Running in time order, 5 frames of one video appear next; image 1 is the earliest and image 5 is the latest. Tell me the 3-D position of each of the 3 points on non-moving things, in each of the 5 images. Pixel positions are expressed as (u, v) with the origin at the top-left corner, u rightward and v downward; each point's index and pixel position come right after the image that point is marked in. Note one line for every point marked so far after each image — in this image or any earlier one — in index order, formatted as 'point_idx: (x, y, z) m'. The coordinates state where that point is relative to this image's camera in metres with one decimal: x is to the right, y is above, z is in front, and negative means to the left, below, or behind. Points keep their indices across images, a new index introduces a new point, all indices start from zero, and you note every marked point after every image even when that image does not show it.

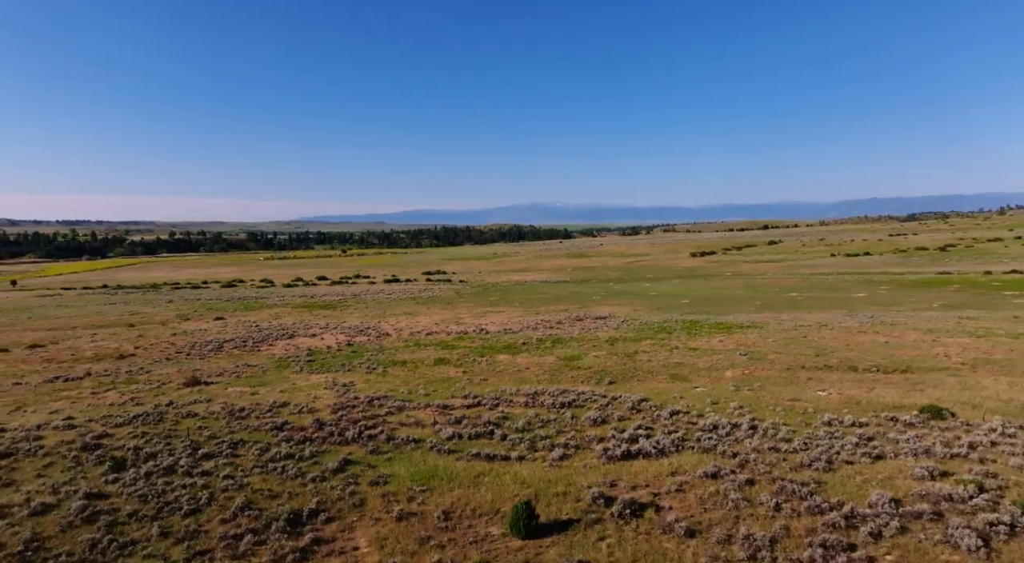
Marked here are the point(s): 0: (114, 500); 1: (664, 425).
0: (-9.3, -5.0, +15.7) m
1: (+4.3, -4.0, +18.7) m
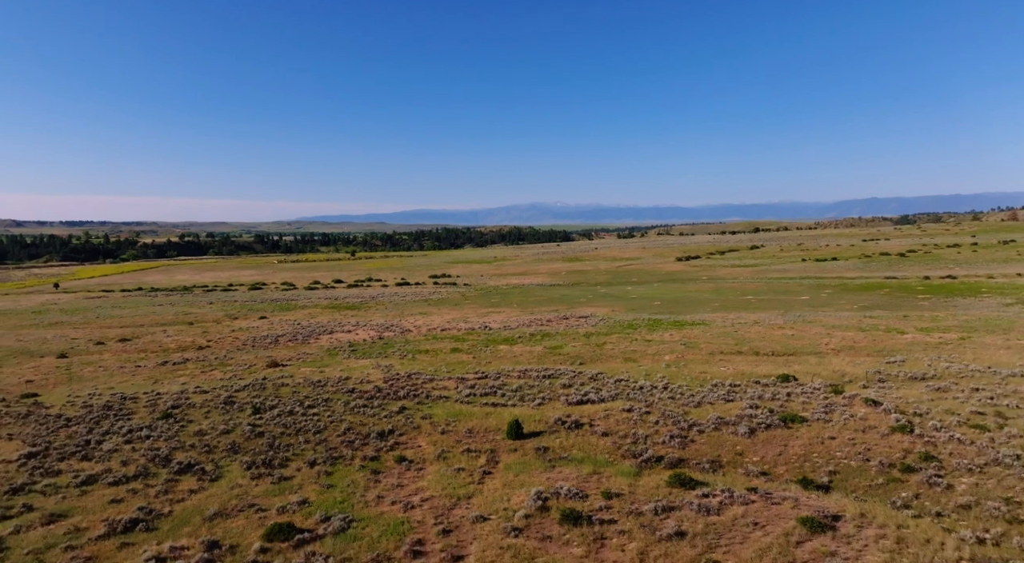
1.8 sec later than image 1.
0: (-9.4, -5.5, +25.7) m
1: (+4.1, -4.5, +28.7) m
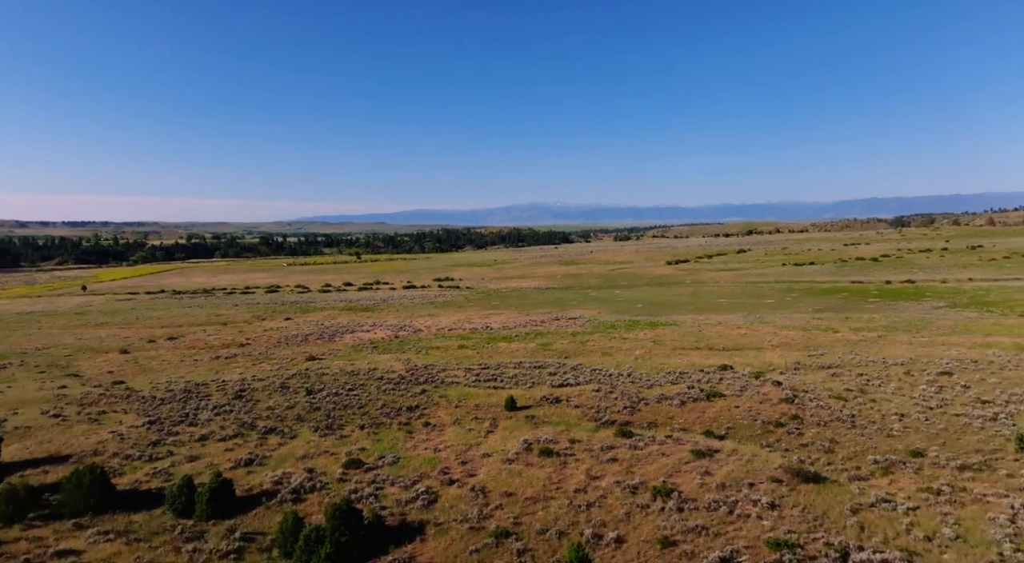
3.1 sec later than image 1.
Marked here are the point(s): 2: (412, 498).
0: (-9.6, -6.0, +33.4) m
1: (+4.0, -5.0, +36.4) m
2: (-2.9, -6.3, +19.4) m
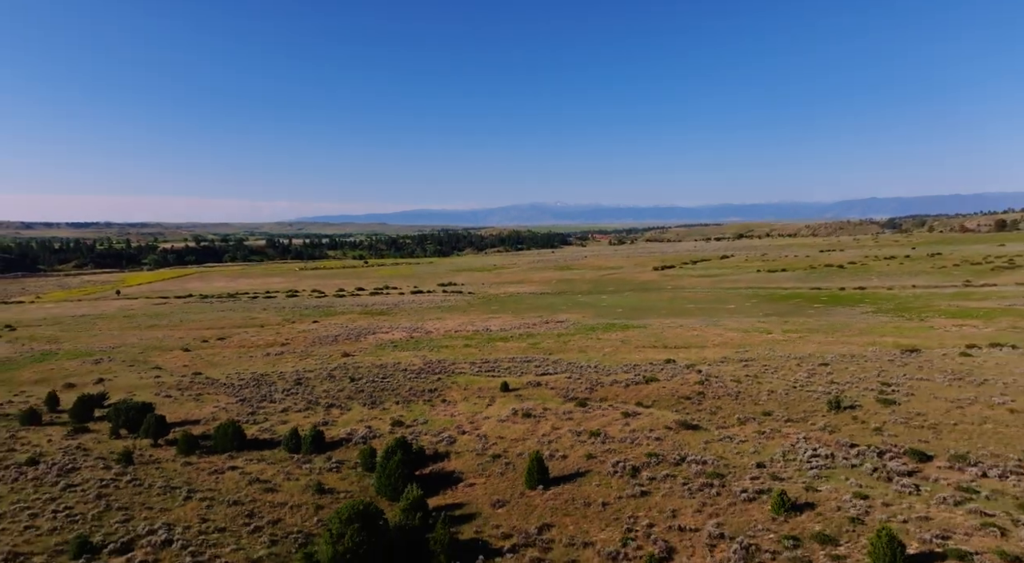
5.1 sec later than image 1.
0: (-10.0, -7.0, +44.5) m
1: (+3.6, -6.0, +47.6) m
2: (-3.3, -7.2, +30.6) m
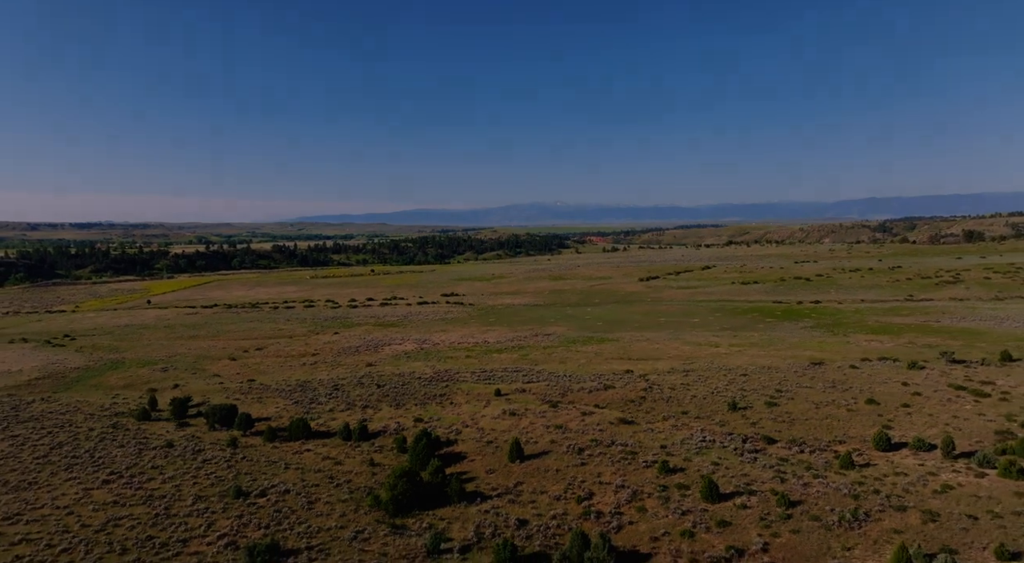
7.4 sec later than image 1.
0: (-10.7, -9.4, +57.0) m
1: (+2.9, -8.4, +60.1) m
2: (-4.0, -9.7, +43.1) m
